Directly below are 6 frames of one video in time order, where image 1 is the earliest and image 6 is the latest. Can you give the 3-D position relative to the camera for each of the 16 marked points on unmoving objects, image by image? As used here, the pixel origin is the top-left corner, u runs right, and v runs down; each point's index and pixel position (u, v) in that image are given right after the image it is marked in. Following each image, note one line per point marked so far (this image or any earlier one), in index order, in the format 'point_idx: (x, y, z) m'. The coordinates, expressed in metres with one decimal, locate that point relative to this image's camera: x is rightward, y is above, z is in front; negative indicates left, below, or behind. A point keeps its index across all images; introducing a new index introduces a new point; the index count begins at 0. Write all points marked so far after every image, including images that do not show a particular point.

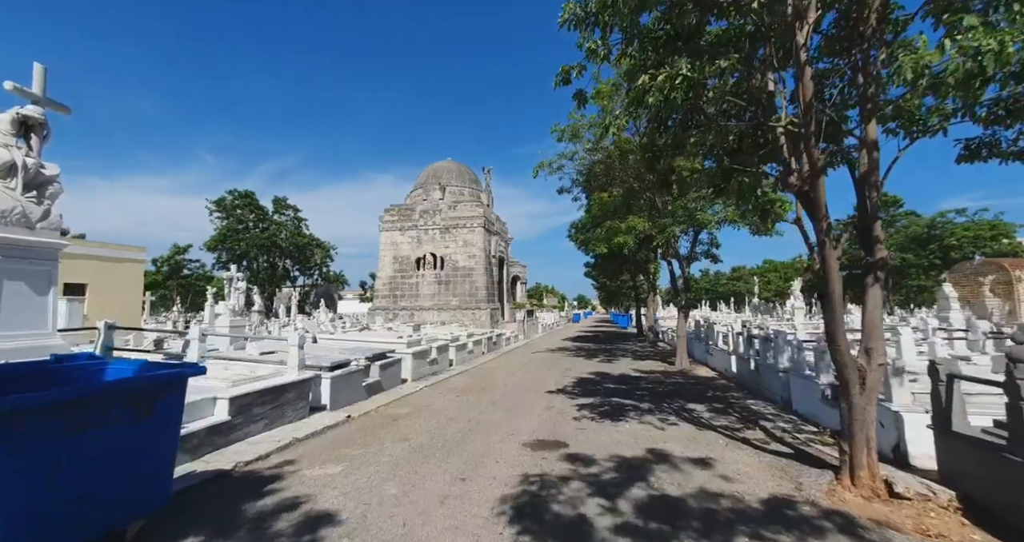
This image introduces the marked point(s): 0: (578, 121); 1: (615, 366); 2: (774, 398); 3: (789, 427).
0: (+2.1, +4.9, +14.5) m
1: (+3.4, -3.1, +14.6) m
2: (+5.2, -2.5, +8.7) m
3: (+4.3, -2.4, +6.8) m
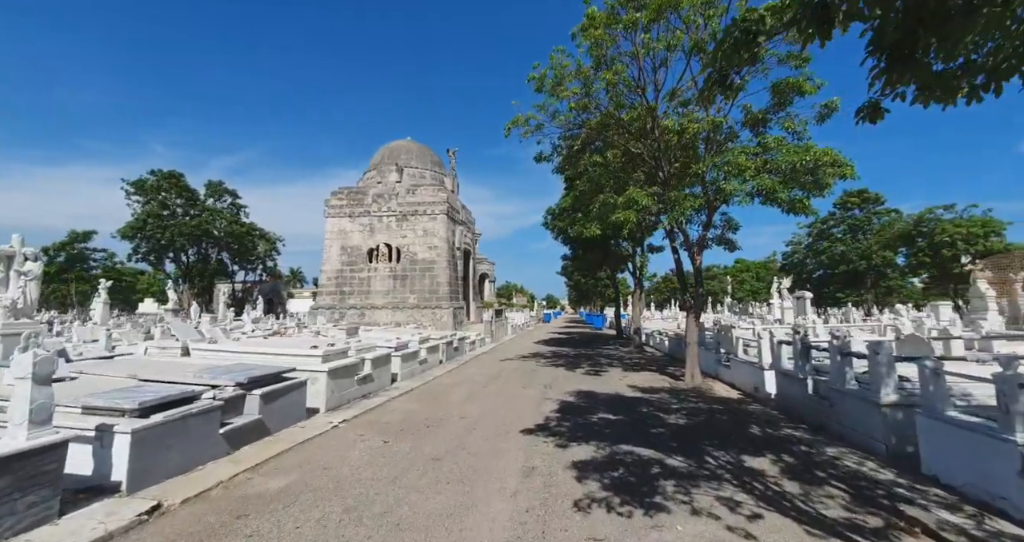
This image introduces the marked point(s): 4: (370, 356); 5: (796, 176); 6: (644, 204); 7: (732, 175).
0: (+1.3, +5.2, +11.2) m
1: (+2.5, -2.8, +11.5) m
2: (+4.6, -2.2, +5.7) m
3: (+3.9, -2.1, +3.7) m
4: (-3.1, -1.9, +9.8) m
5: (+6.1, +2.0, +9.5) m
6: (+3.1, +1.6, +10.4) m
7: (+4.7, +2.1, +9.6) m
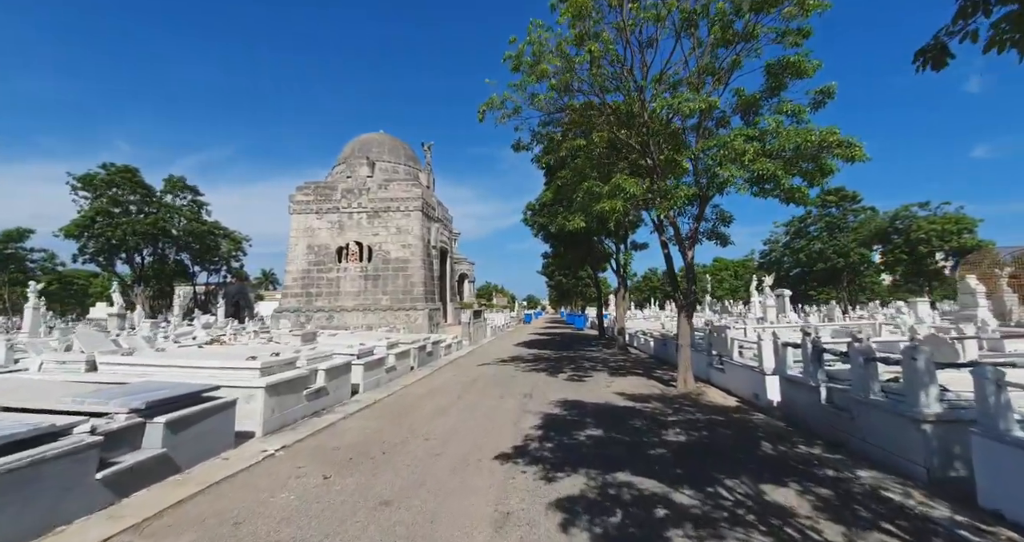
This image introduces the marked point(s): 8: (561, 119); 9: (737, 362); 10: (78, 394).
0: (+0.7, +5.3, +10.2) m
1: (+1.9, -2.8, +10.5) m
2: (+4.3, -2.1, +4.8) m
3: (+3.6, -2.0, +2.8) m
4: (-3.6, -1.8, +8.5) m
5: (+5.5, +2.1, +8.6) m
6: (+2.6, +1.7, +9.4) m
7: (+4.2, +2.2, +8.7) m
8: (+1.2, +3.8, +11.0) m
9: (+4.8, -2.0, +9.5) m
10: (-4.9, -1.4, +5.0) m
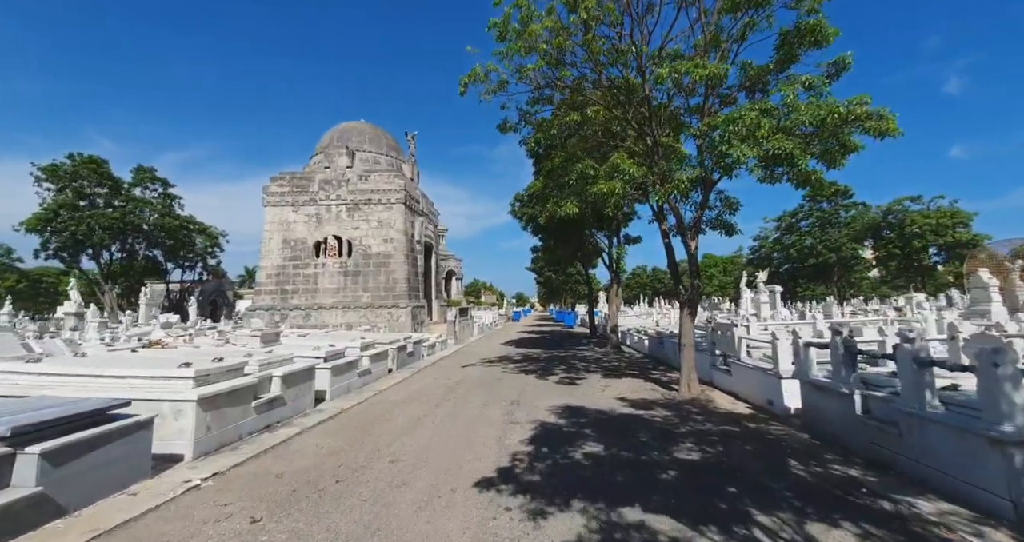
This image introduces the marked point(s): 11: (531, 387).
0: (+0.4, +5.5, +9.1) m
1: (+1.6, -2.6, +9.5) m
2: (+4.2, -2.0, +3.8) m
3: (+3.5, -1.9, +1.8) m
4: (-3.9, -1.7, +7.4) m
5: (+5.3, +2.3, +7.7) m
6: (+2.3, +1.8, +8.4) m
7: (+4.0, +2.3, +7.7) m
8: (+0.9, +3.9, +10.0) m
9: (+4.5, -1.8, +8.6) m
10: (-5.0, -1.3, +3.8) m
11: (+0.5, -2.8, +10.5) m
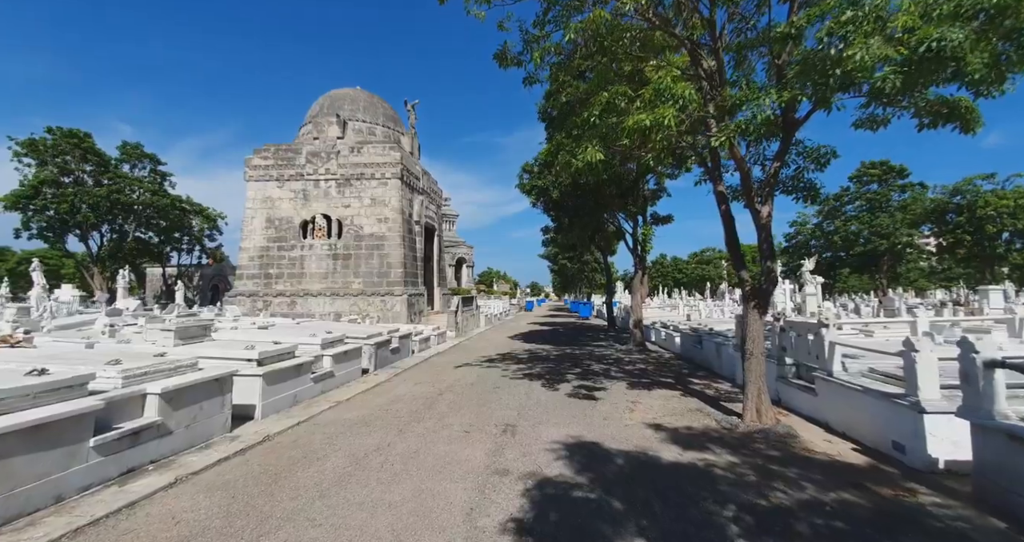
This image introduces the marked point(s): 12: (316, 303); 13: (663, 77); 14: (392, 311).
0: (+0.4, +5.8, +6.4) m
1: (+1.5, -2.2, +6.9) m
2: (+3.9, -1.8, +1.2) m
3: (+3.2, -1.7, -0.8) m
4: (-4.0, -1.3, +5.0) m
5: (+5.2, +2.6, +4.9) m
6: (+2.2, +2.2, +5.8) m
7: (+3.9, +2.6, +5.0) m
8: (+0.9, +4.3, +7.3) m
9: (+4.4, -1.5, +5.9) m
10: (-5.3, -0.9, +1.4) m
11: (+0.4, -2.3, +8.0) m
12: (-8.7, -1.4, +19.7) m
13: (+2.0, +2.6, +5.8) m
14: (-5.3, -1.7, +19.5) m
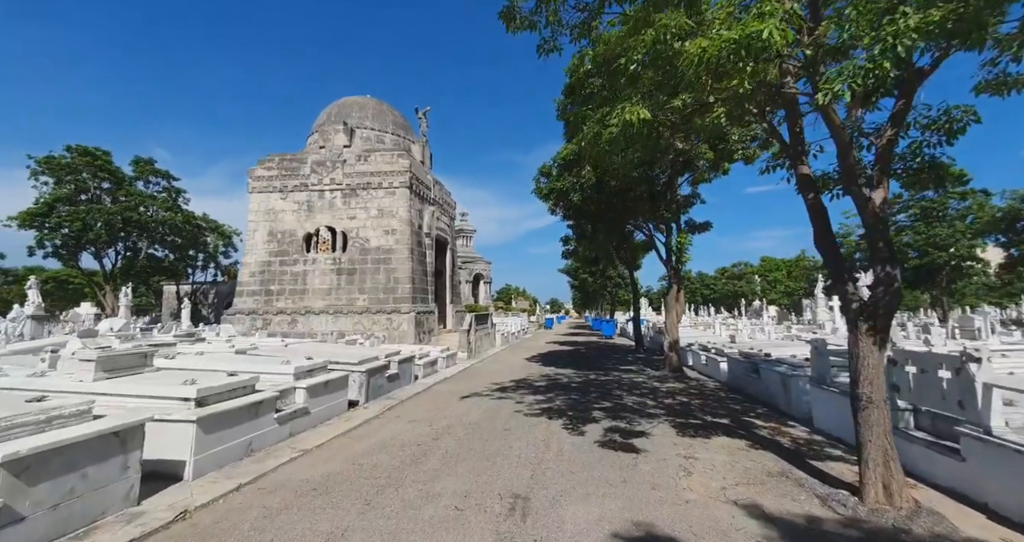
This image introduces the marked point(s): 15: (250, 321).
0: (+0.4, +5.7, +4.9) m
1: (+1.7, -2.4, +5.1) m
2: (+3.8, -1.7, -0.8) m
3: (+3.0, -1.6, -2.7) m
4: (-3.9, -1.4, +3.4) m
5: (+5.2, +2.5, +3.1) m
6: (+2.3, +2.1, +4.0) m
7: (+3.9, +2.6, +3.2) m
8: (+1.0, +4.2, +5.7) m
9: (+4.5, -1.5, +3.9) m
10: (-5.4, -0.9, -0.1) m
11: (+0.6, -2.5, +6.2) m
12: (-8.0, -2.1, +18.3) m
13: (+2.1, +2.5, +4.1) m
14: (-4.6, -2.4, +17.9) m
15: (-11.1, -2.1, +18.7) m
